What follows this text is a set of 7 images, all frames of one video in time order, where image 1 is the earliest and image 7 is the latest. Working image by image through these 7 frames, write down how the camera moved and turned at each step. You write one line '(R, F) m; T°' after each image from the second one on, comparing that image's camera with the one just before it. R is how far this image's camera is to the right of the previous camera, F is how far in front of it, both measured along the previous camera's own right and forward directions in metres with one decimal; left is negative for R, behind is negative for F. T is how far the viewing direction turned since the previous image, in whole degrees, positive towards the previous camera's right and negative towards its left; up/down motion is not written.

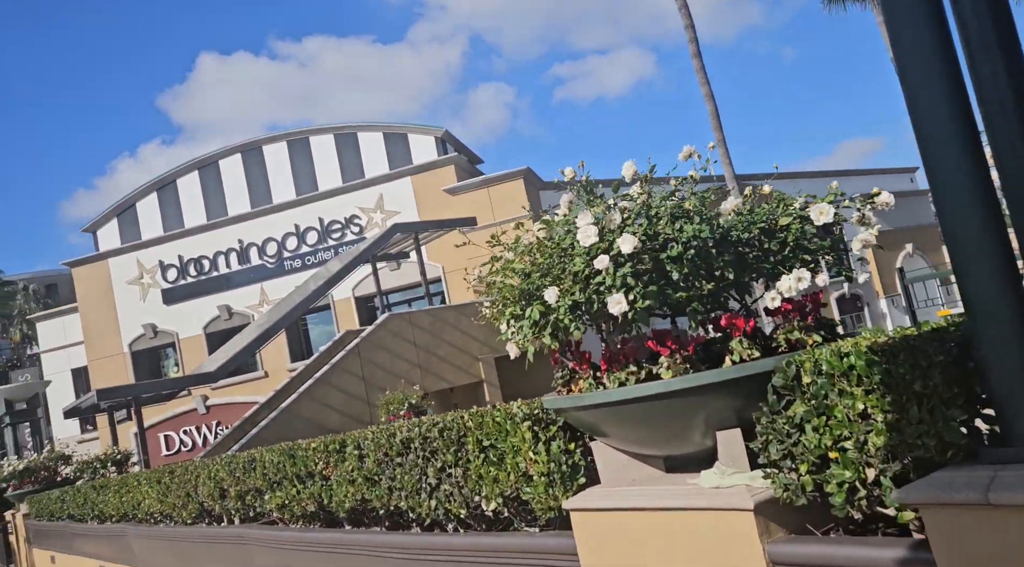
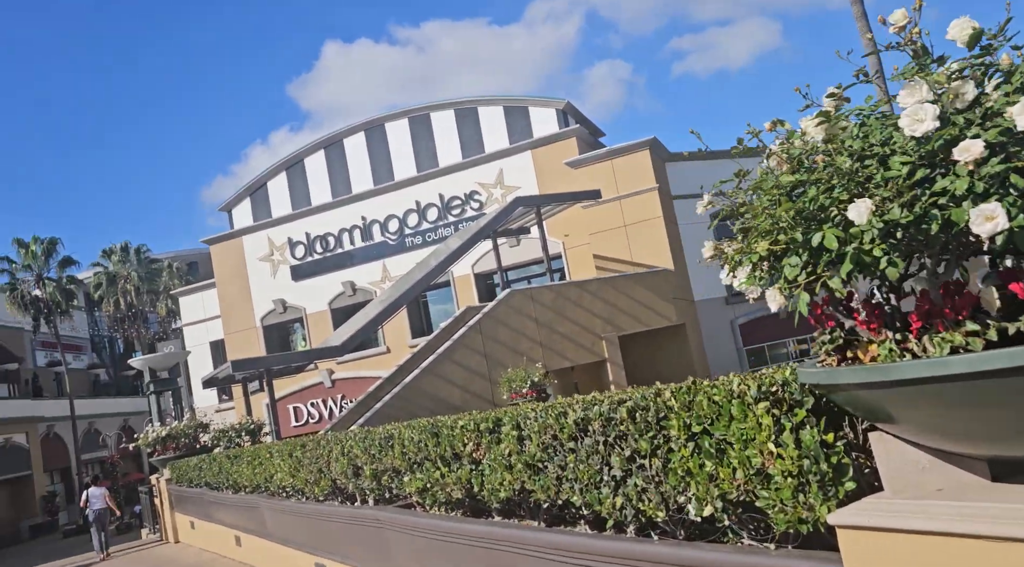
(-0.3, +0.7) m; -7°
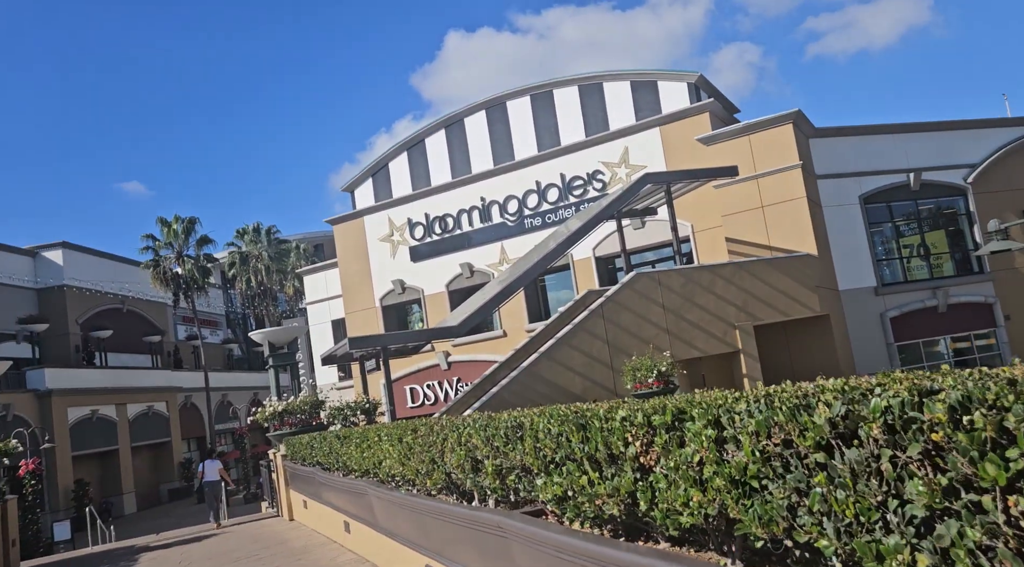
(-0.2, +1.1) m; -7°
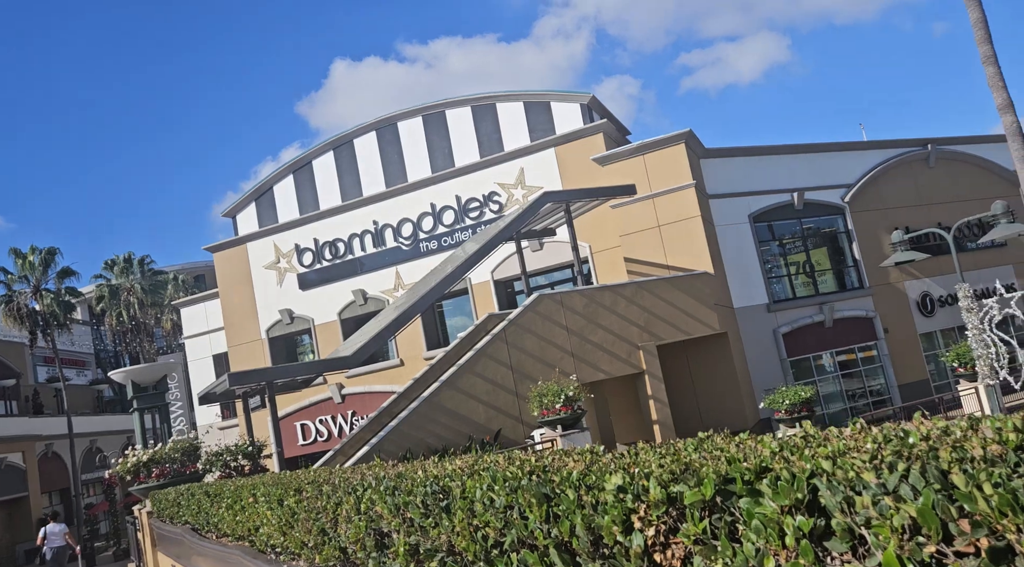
(-0.1, +1.0) m; +7°
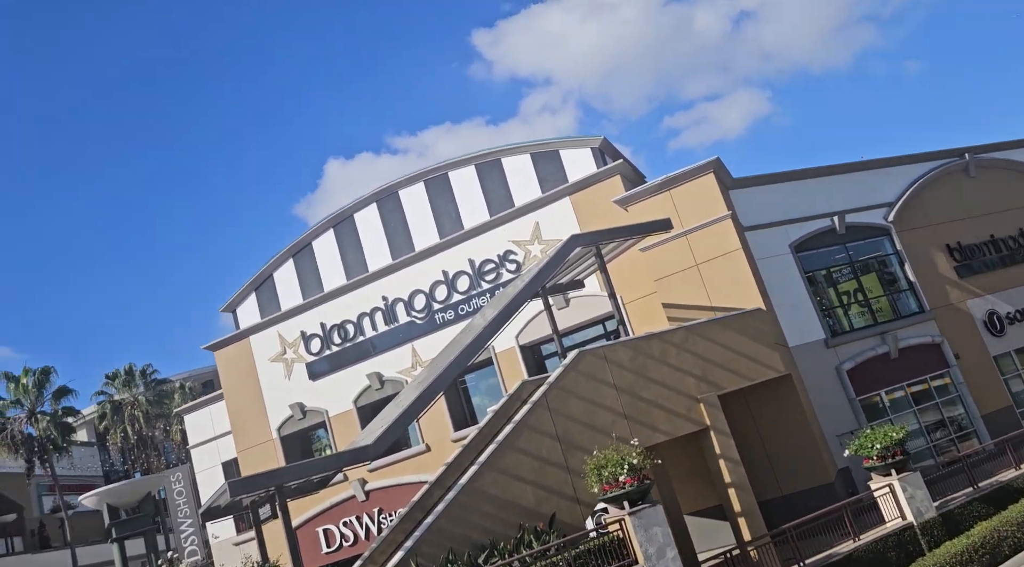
(-0.5, +2.5) m; 0°
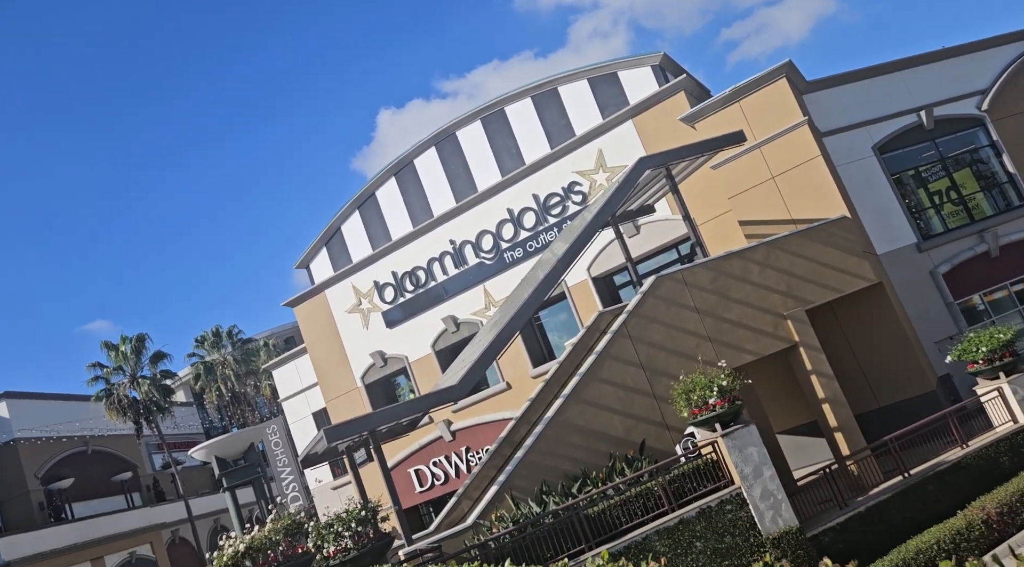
(-0.1, +0.3) m; -4°
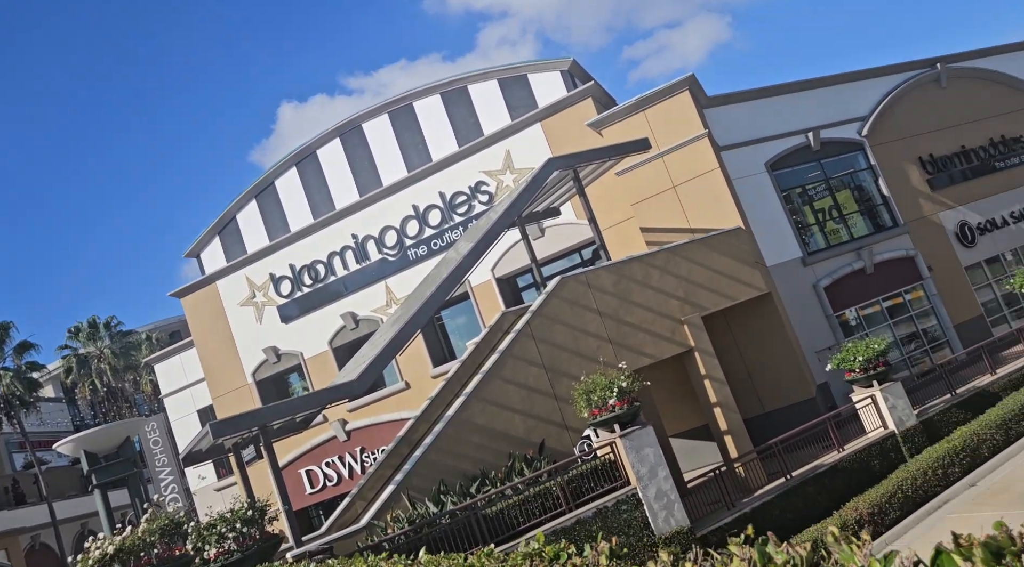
(-0.1, +0.1) m; +7°
